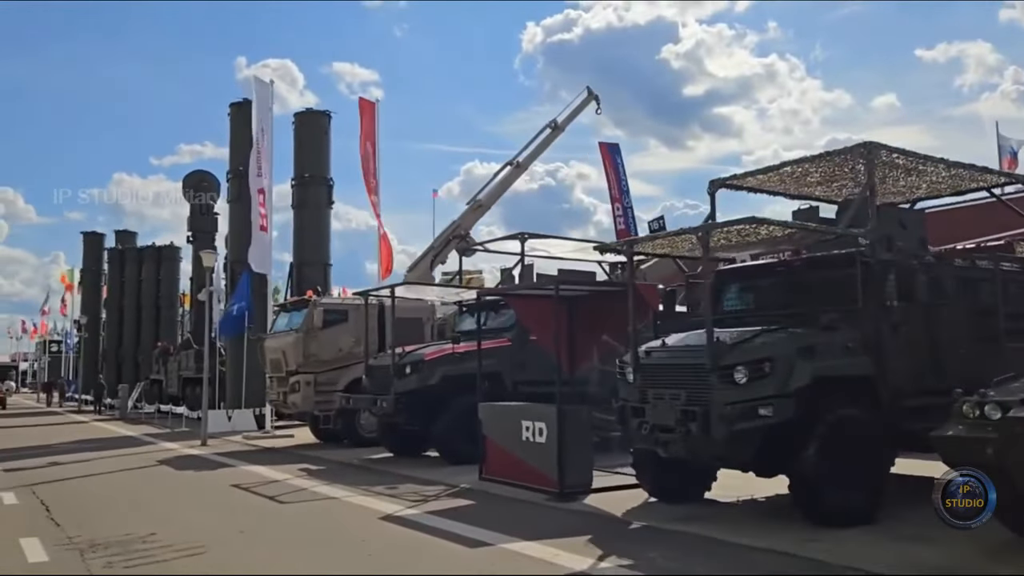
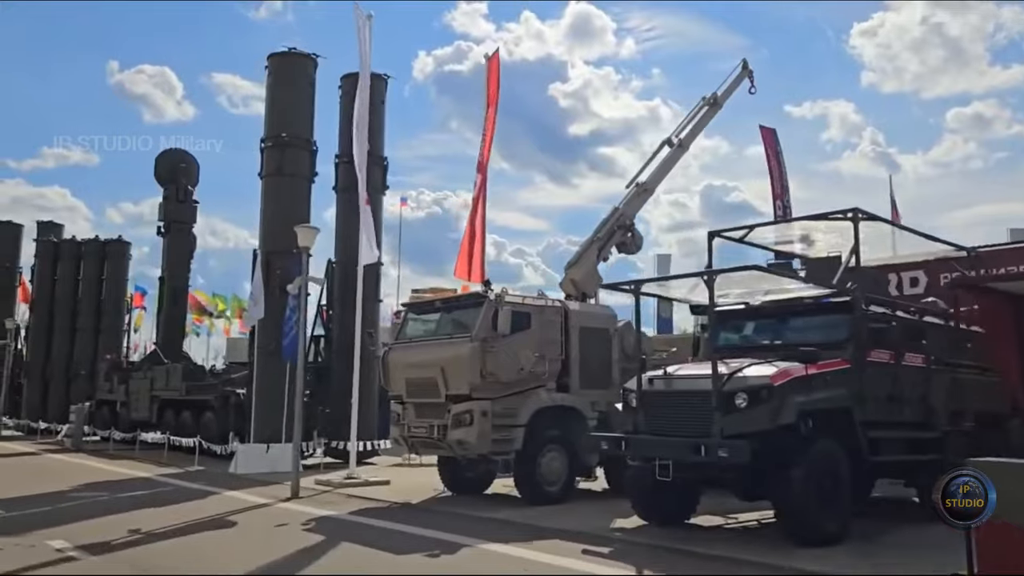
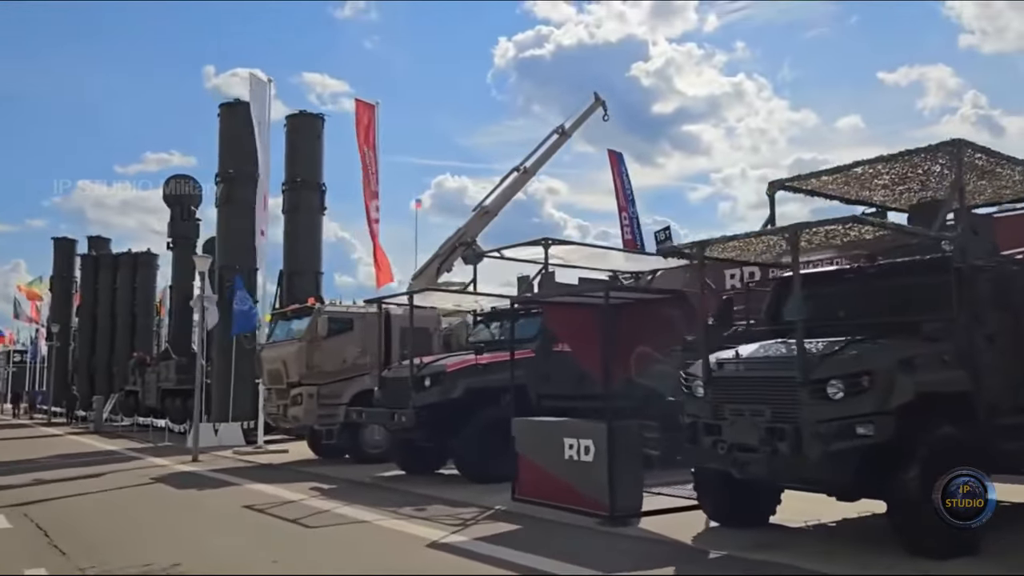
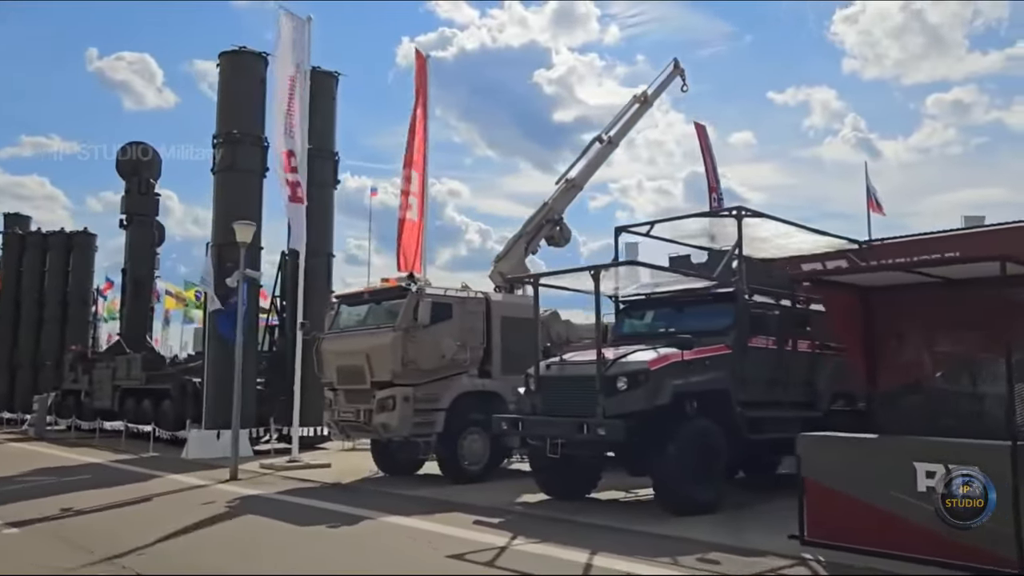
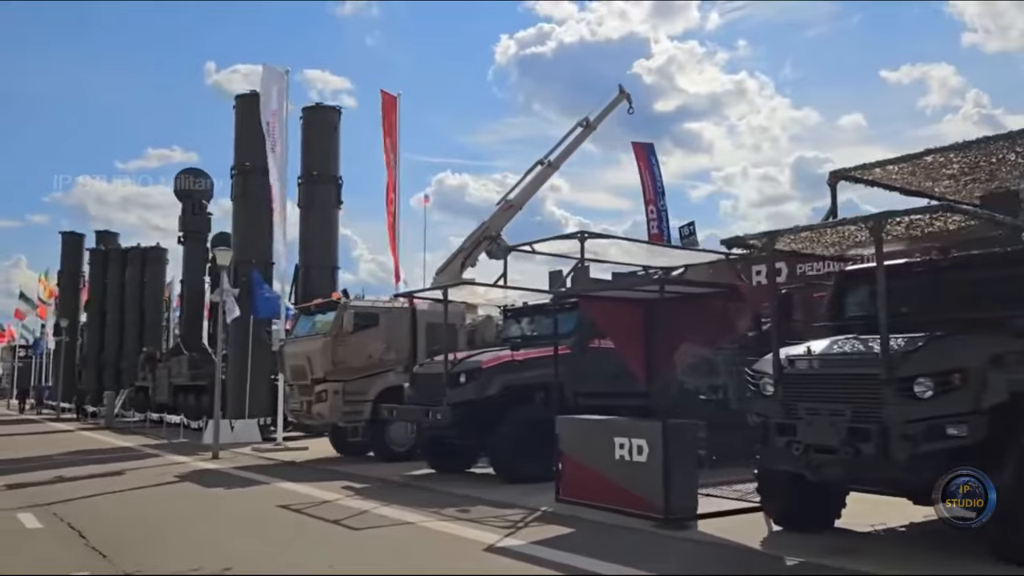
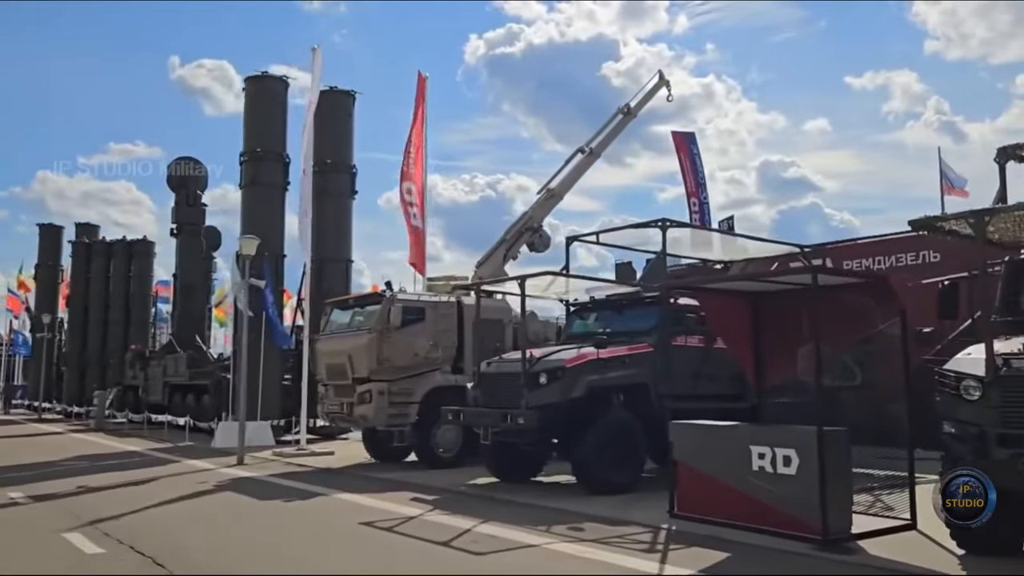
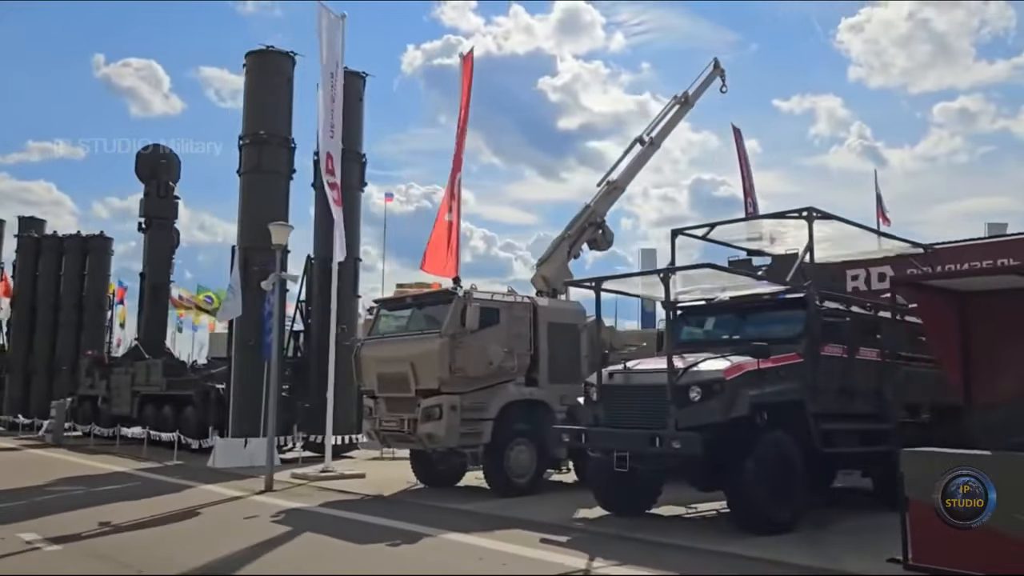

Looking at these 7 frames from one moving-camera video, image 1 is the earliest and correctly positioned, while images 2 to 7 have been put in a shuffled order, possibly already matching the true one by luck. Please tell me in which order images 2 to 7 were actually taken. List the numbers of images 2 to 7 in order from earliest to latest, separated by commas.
3, 5, 6, 4, 7, 2
